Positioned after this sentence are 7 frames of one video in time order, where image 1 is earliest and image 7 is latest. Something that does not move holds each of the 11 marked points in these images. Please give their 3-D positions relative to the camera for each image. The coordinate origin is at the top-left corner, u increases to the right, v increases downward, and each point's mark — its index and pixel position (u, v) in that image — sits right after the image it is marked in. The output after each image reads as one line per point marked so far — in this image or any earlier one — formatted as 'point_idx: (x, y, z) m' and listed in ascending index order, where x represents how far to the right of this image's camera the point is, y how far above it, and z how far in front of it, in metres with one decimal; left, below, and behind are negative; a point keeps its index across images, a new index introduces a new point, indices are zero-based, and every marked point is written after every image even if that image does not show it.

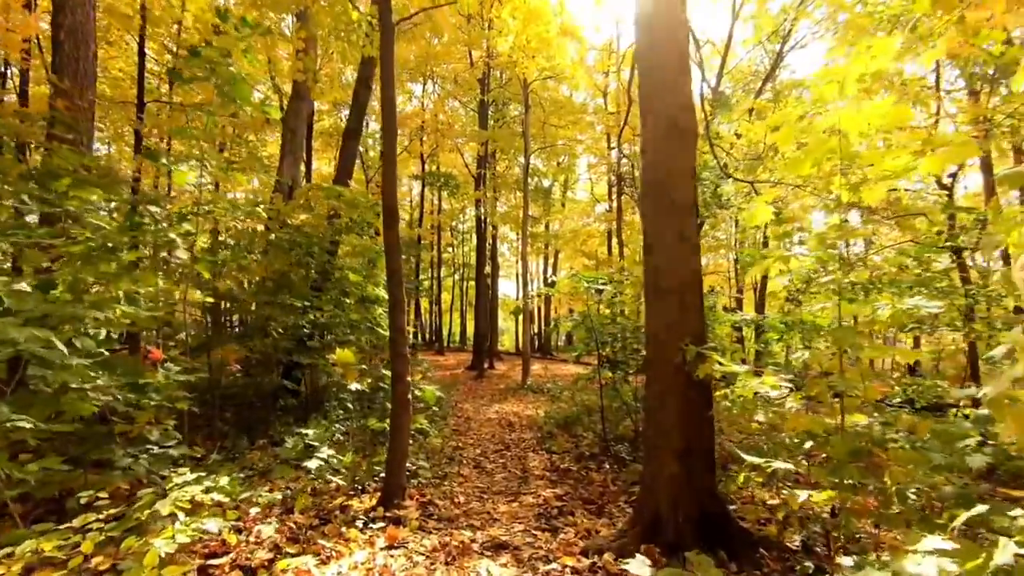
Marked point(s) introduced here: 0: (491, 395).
0: (-0.4, -1.8, +14.4) m
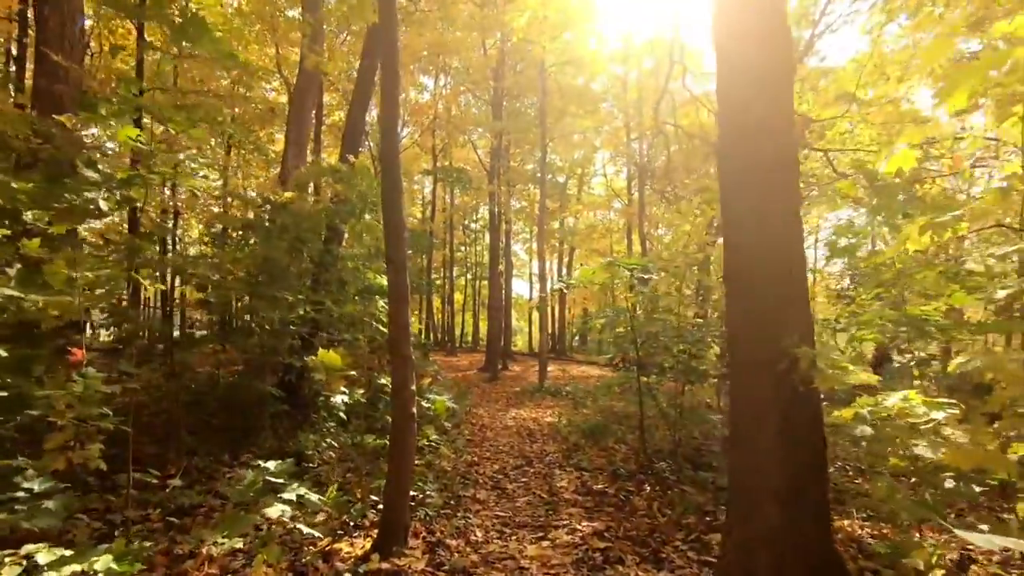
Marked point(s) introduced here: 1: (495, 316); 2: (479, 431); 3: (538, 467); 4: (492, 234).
0: (-0.1, -1.7, +13.5) m
1: (-0.3, -0.6, +18.2) m
2: (-0.4, -1.5, +9.1) m
3: (+0.2, -1.4, +6.7) m
4: (-0.4, +1.2, +19.4) m
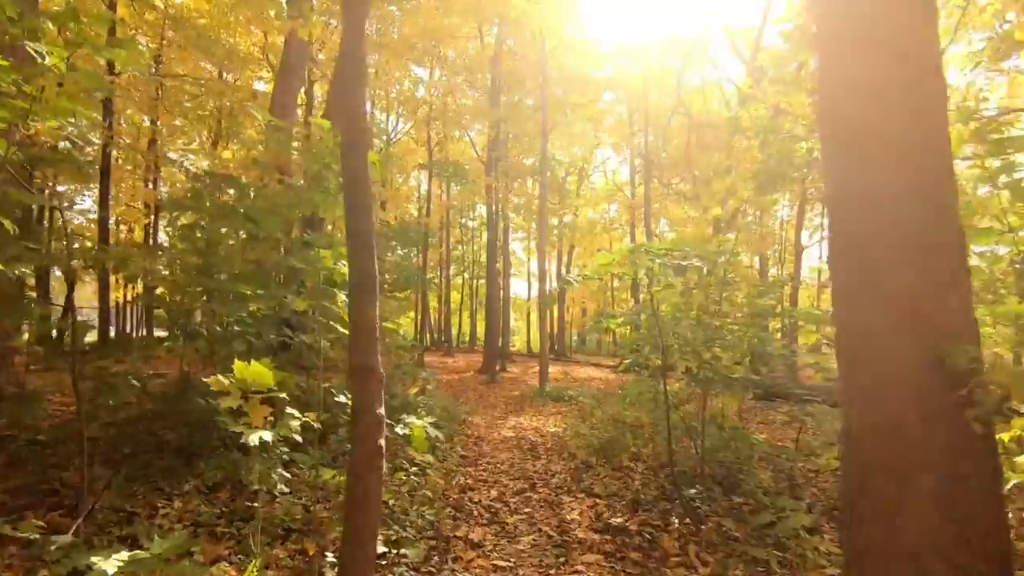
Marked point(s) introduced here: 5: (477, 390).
0: (-0.1, -1.7, +12.5) m
1: (-0.4, -0.6, +17.2) m
2: (-0.4, -1.5, +8.1) m
3: (+0.2, -1.4, +5.7) m
4: (-0.5, +1.2, +18.4) m
5: (-0.6, -1.7, +14.6) m
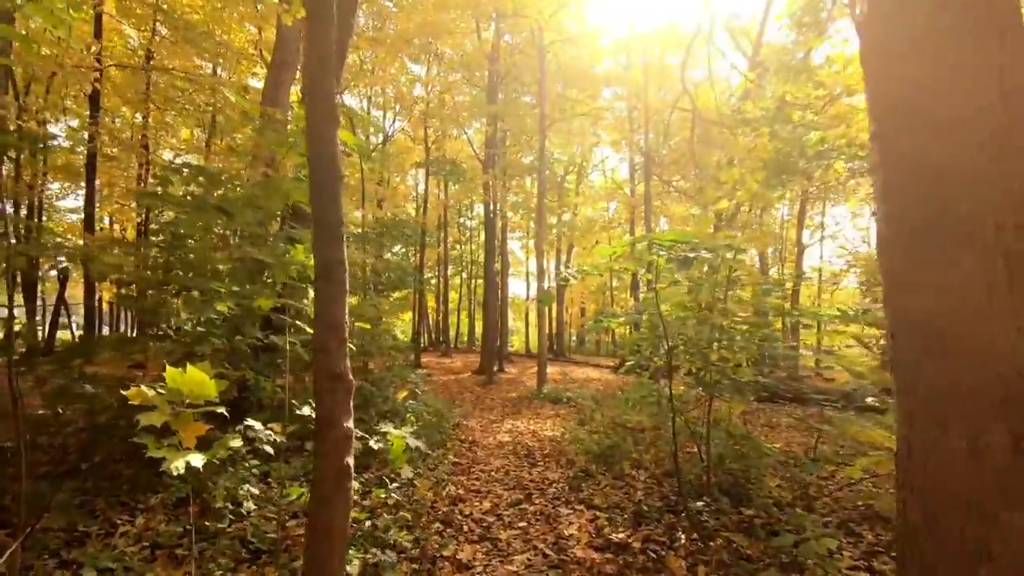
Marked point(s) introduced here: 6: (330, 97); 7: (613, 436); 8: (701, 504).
0: (-0.2, -1.7, +12.1) m
1: (-0.4, -0.6, +16.8) m
2: (-0.4, -1.5, +7.7) m
3: (+0.2, -1.3, +5.3) m
4: (-0.5, +1.2, +18.0) m
5: (-0.6, -1.7, +14.3) m
6: (-0.6, +0.7, +2.9) m
7: (+0.9, -1.3, +7.5) m
8: (+1.1, -1.2, +5.0) m
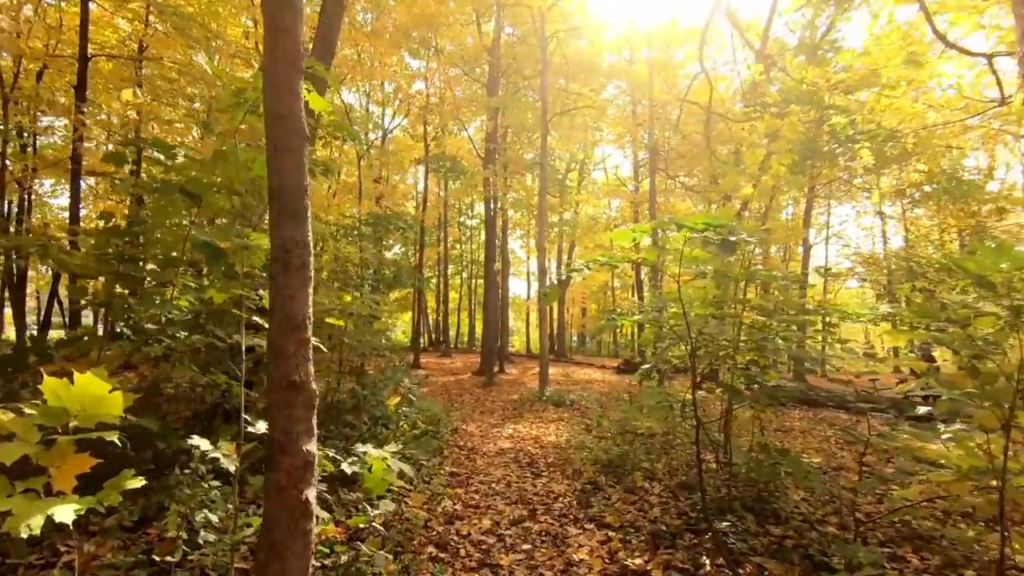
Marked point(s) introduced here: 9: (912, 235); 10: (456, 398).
0: (-0.1, -1.7, +11.6) m
1: (-0.4, -0.5, +16.3) m
2: (-0.4, -1.4, +7.2) m
3: (+0.2, -1.3, +4.8) m
4: (-0.5, +1.3, +17.5) m
5: (-0.6, -1.7, +13.8) m
6: (-0.6, +0.7, +2.4) m
7: (+0.9, -1.3, +6.9) m
8: (+1.1, -1.2, +4.4) m
9: (+4.6, +0.6, +10.0) m
10: (-0.8, -1.6, +12.7) m
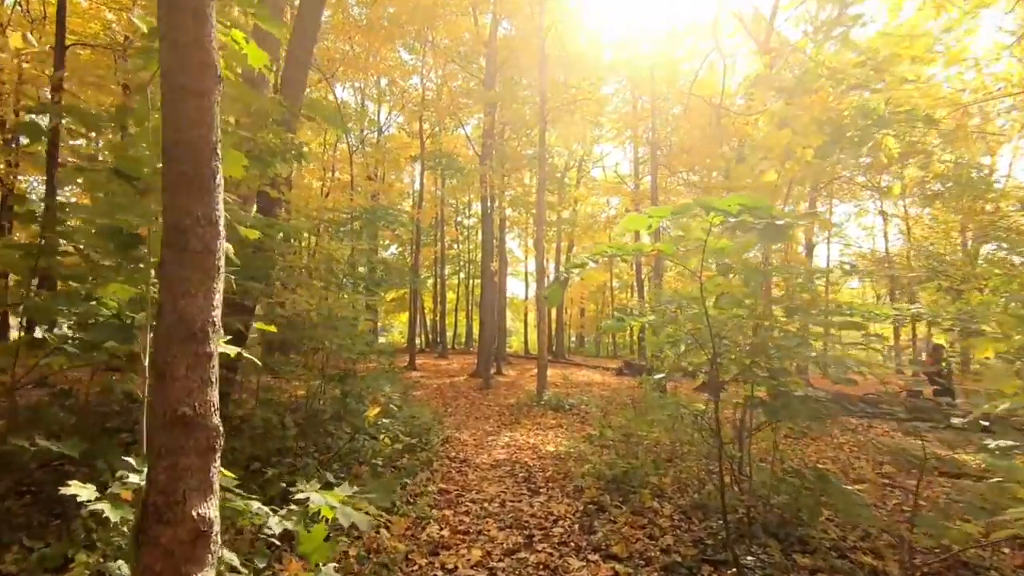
0: (-0.2, -1.6, +11.0) m
1: (-0.5, -0.5, +15.7) m
2: (-0.4, -1.4, +6.7) m
3: (+0.2, -1.3, +4.2) m
4: (-0.5, +1.3, +16.9) m
5: (-0.7, -1.7, +13.2) m
6: (-0.6, +0.7, +1.8) m
7: (+0.9, -1.3, +6.4) m
8: (+1.1, -1.2, +3.9) m
9: (+4.6, +0.6, +9.4) m
10: (-0.9, -1.6, +12.1) m
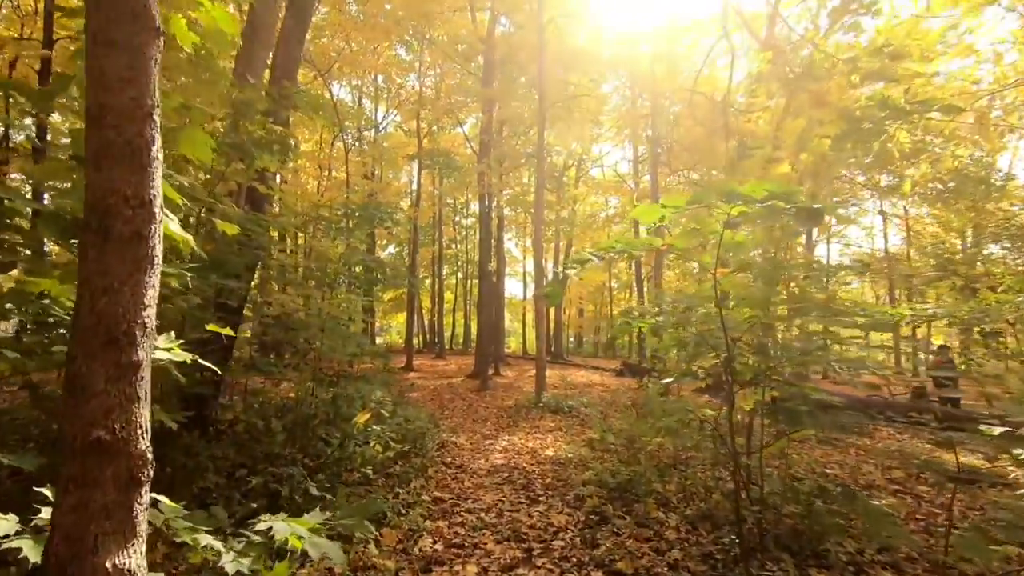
0: (-0.2, -1.6, +10.8) m
1: (-0.5, -0.5, +15.5) m
2: (-0.4, -1.4, +6.4) m
3: (+0.1, -1.3, +4.0) m
4: (-0.6, +1.3, +16.6) m
5: (-0.7, -1.7, +12.9) m
6: (-0.6, +0.7, +1.5) m
7: (+0.8, -1.2, +6.1) m
8: (+1.1, -1.2, +3.6) m
9: (+4.6, +0.6, +9.2) m
10: (-0.9, -1.6, +11.8) m
